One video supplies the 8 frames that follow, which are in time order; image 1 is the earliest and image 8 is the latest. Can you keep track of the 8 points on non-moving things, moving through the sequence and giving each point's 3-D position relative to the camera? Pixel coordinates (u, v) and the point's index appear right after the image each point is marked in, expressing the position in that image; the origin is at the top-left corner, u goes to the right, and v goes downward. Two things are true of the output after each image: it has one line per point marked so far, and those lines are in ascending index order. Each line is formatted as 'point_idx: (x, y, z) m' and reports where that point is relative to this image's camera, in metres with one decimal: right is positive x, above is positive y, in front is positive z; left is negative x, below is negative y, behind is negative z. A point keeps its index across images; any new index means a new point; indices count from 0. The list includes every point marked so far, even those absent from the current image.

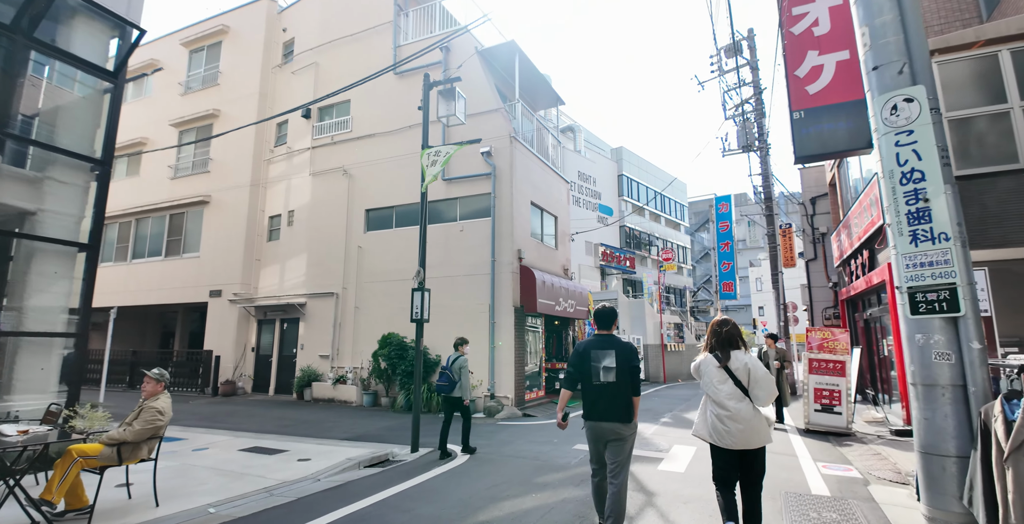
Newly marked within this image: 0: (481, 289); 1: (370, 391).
0: (-0.7, -0.7, +11.9) m
1: (-3.3, -3.1, +12.4) m
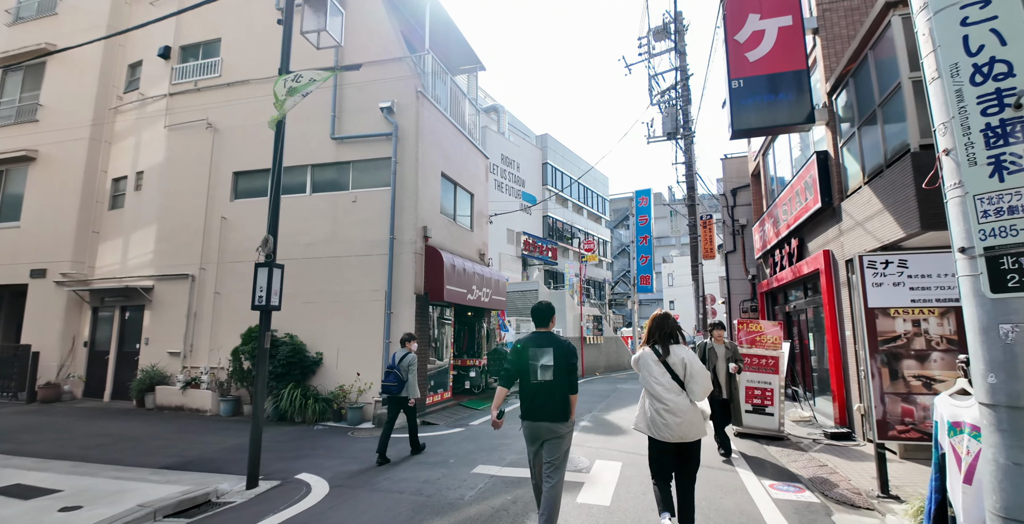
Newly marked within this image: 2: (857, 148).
0: (-2.7, -0.2, +9.8) m
1: (-5.4, -2.6, +9.9) m
2: (+5.3, +1.7, +7.8) m
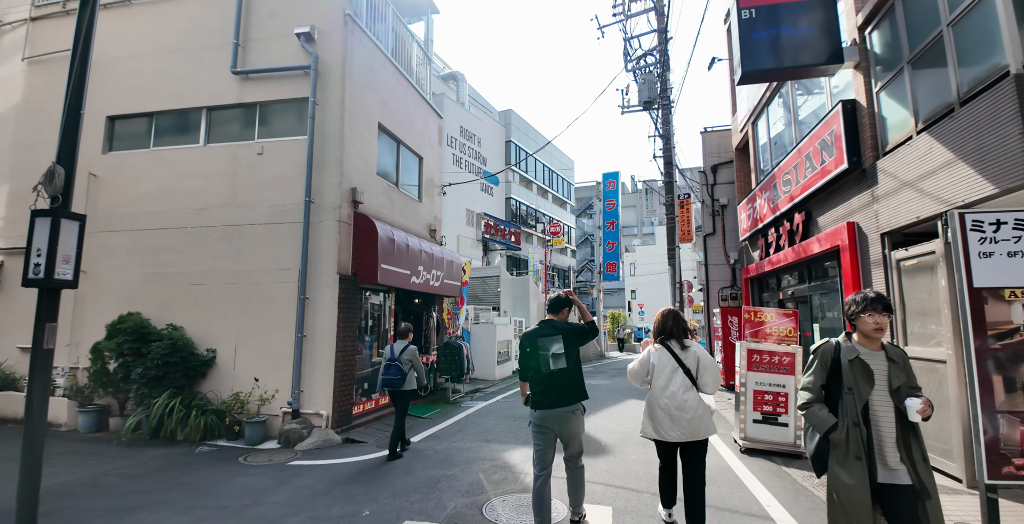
0: (-3.4, +0.2, +7.5) m
1: (-6.1, -2.1, +7.5) m
2: (+4.8, +2.1, +6.1) m
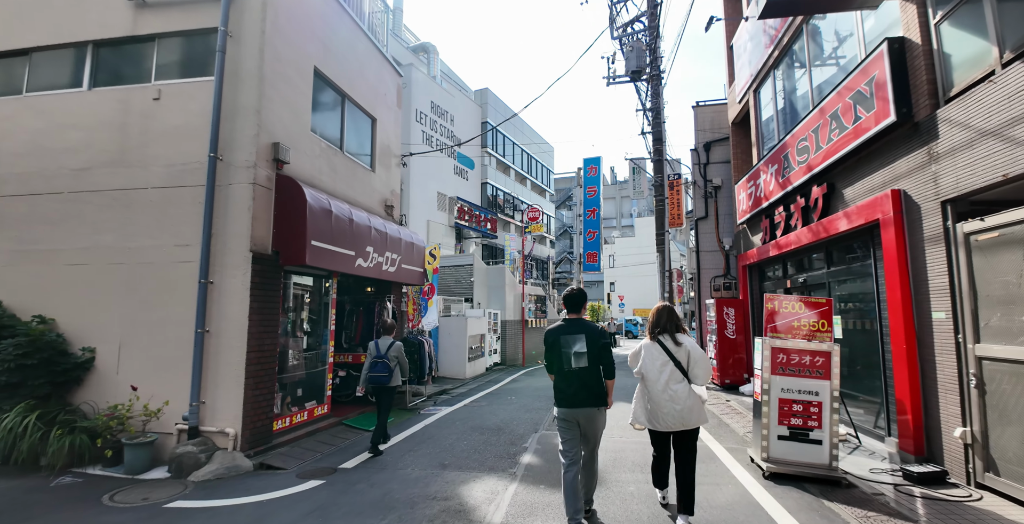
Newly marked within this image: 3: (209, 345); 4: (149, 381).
0: (-3.8, +0.5, +5.9) m
1: (-6.6, -1.8, +5.8) m
2: (+4.4, +2.3, +4.8) m
3: (-3.3, -0.9, +5.5) m
4: (-4.0, -1.3, +5.6) m
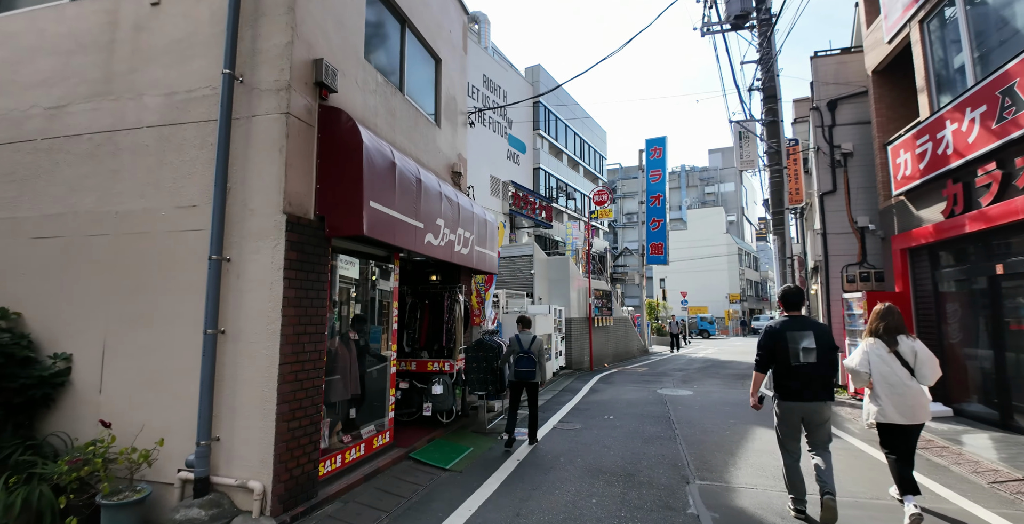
0: (-2.6, +0.8, +4.0) m
1: (-5.3, -1.5, +4.1) m
2: (+5.6, +2.6, +2.4) m
3: (-2.1, -0.7, +3.7) m
4: (-2.8, -1.1, +3.7) m
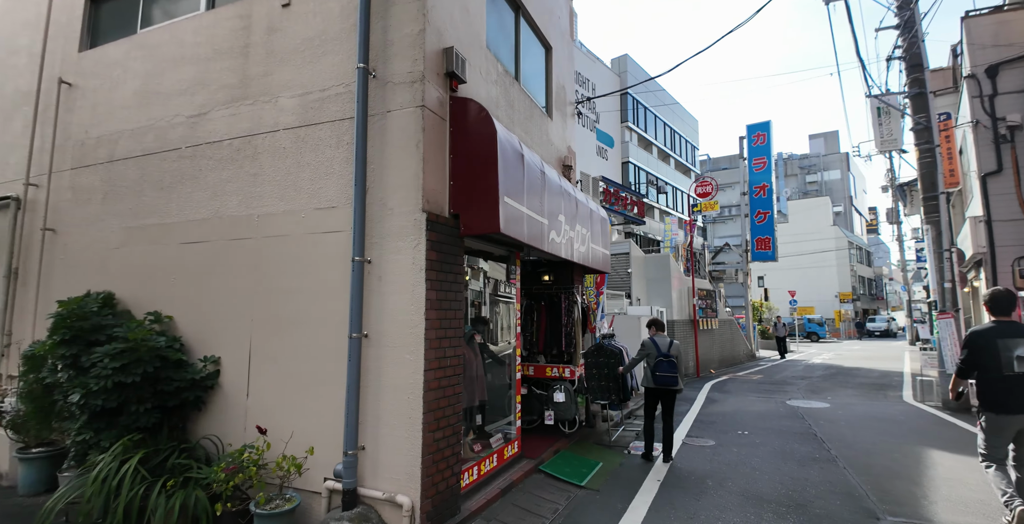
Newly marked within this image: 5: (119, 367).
0: (-1.5, +0.7, +3.9) m
1: (-4.1, -1.6, +4.4) m
2: (+6.3, +2.7, +1.1) m
3: (-1.0, -0.7, +3.5) m
4: (-1.7, -1.1, +3.7) m
5: (-2.9, -0.8, +3.8) m
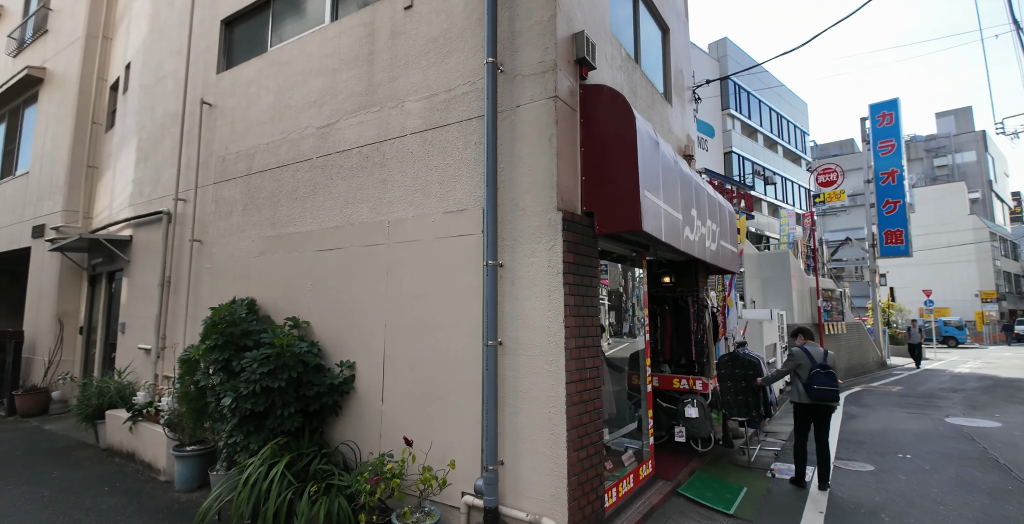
0: (-0.5, +0.7, +3.8) m
1: (-3.0, -1.7, +4.7) m
2: (+6.7, +2.8, -0.3) m
3: (0.0, -0.7, +3.3) m
4: (-0.7, -1.1, +3.6) m
5: (-1.9, -0.8, +3.9) m
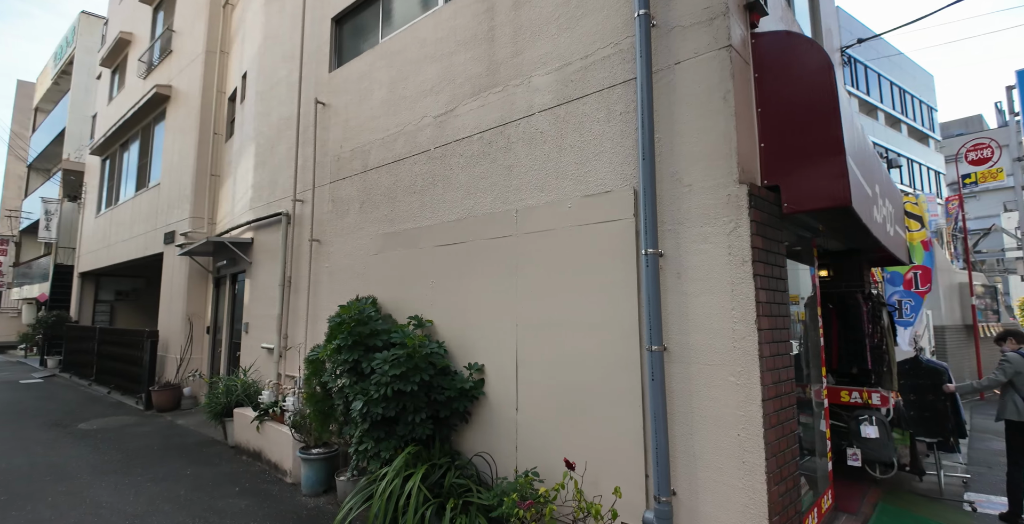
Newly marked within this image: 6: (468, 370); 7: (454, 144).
0: (+0.5, +0.8, +3.4) m
1: (-1.8, -1.7, +4.7) m
2: (+7.0, +3.0, -1.7) m
3: (+0.9, -0.6, +2.8) m
4: (+0.3, -1.1, +3.2) m
5: (-0.8, -0.8, +3.7) m
6: (-0.3, -0.8, +3.9) m
7: (-0.5, +1.0, +4.3) m
